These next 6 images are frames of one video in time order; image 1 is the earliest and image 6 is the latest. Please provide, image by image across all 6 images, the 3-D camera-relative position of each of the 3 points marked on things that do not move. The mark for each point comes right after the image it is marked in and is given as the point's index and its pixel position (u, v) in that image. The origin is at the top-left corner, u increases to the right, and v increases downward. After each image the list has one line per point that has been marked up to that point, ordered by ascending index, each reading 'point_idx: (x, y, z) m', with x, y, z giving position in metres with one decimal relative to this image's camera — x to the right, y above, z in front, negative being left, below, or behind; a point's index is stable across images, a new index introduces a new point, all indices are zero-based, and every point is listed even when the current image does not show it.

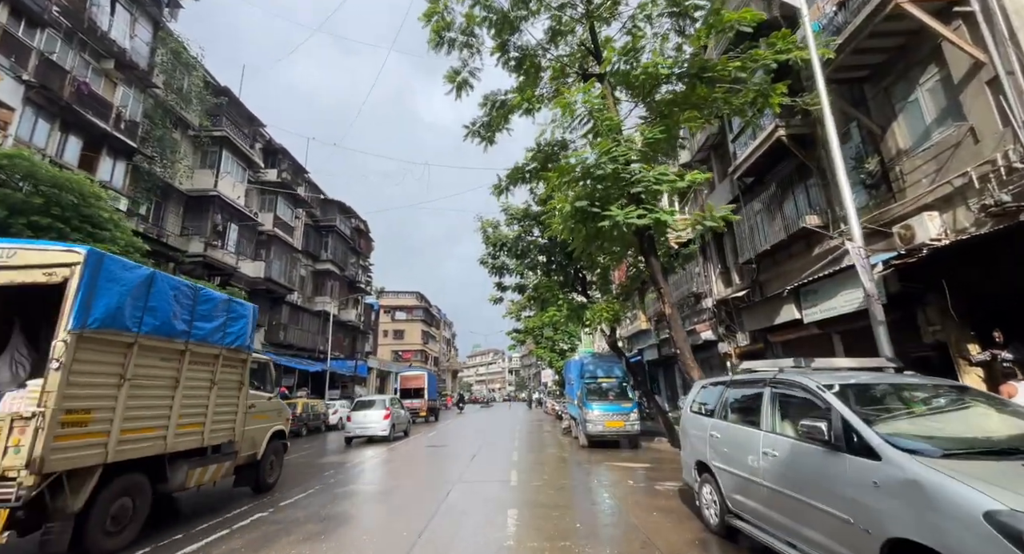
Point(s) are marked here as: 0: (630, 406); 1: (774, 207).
0: (+2.7, -3.0, +11.0) m
1: (+6.7, +1.8, +12.2) m
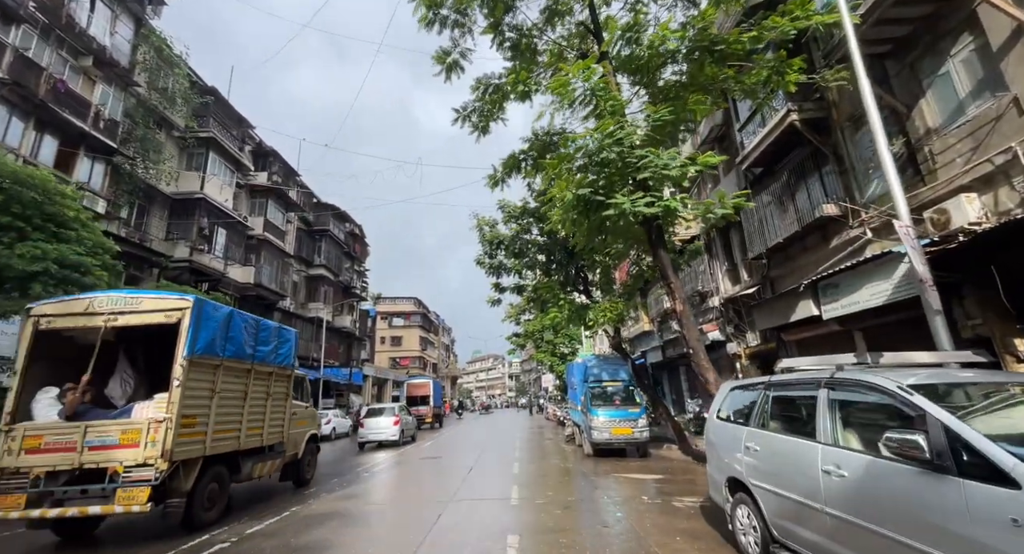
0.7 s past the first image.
0: (+2.7, -2.9, +10.2) m
1: (+6.6, +1.9, +11.5) m
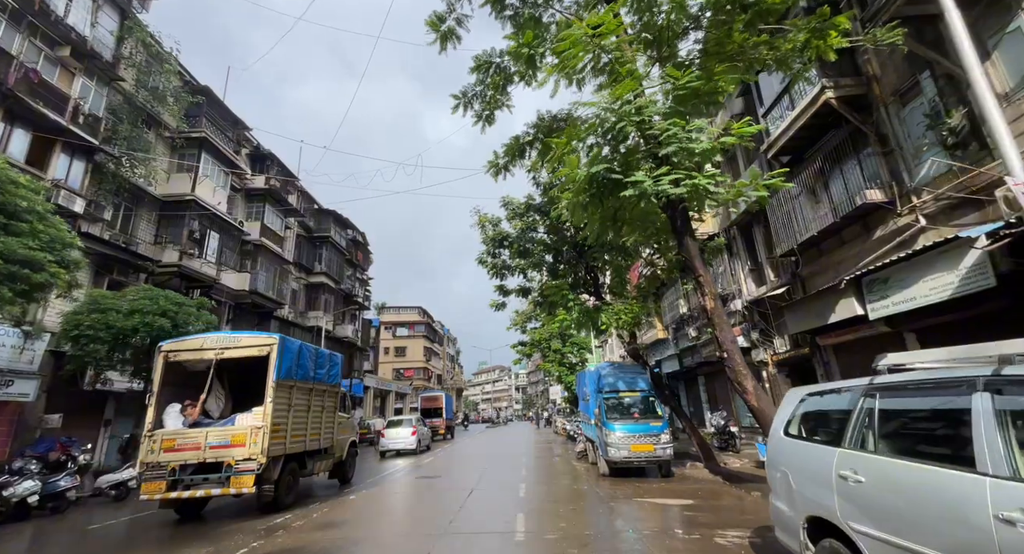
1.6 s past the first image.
0: (+2.8, -2.9, +9.1) m
1: (+6.7, +2.0, +10.4) m
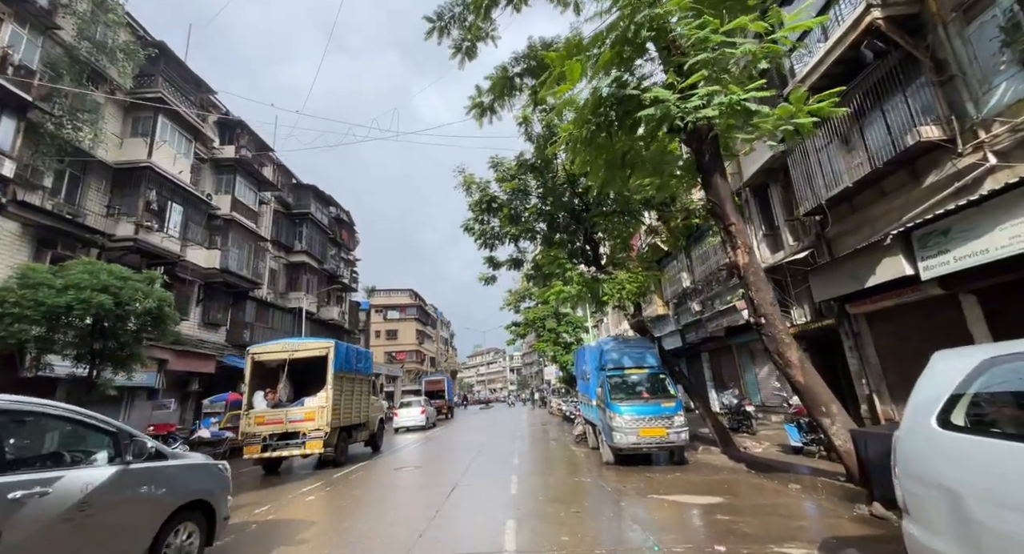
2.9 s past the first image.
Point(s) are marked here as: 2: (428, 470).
0: (+2.7, -2.2, +7.9) m
1: (+6.5, +2.7, +9.1) m
2: (-1.8, -4.1, +10.1) m
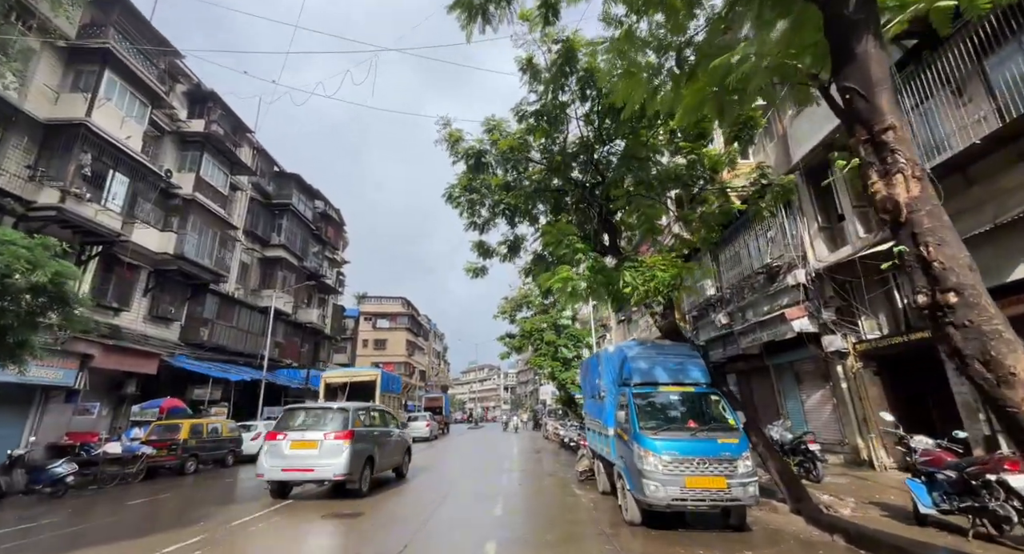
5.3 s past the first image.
0: (+2.5, -1.9, +5.3) m
1: (+6.5, +2.8, +6.7) m
2: (-2.1, -3.7, +7.5) m
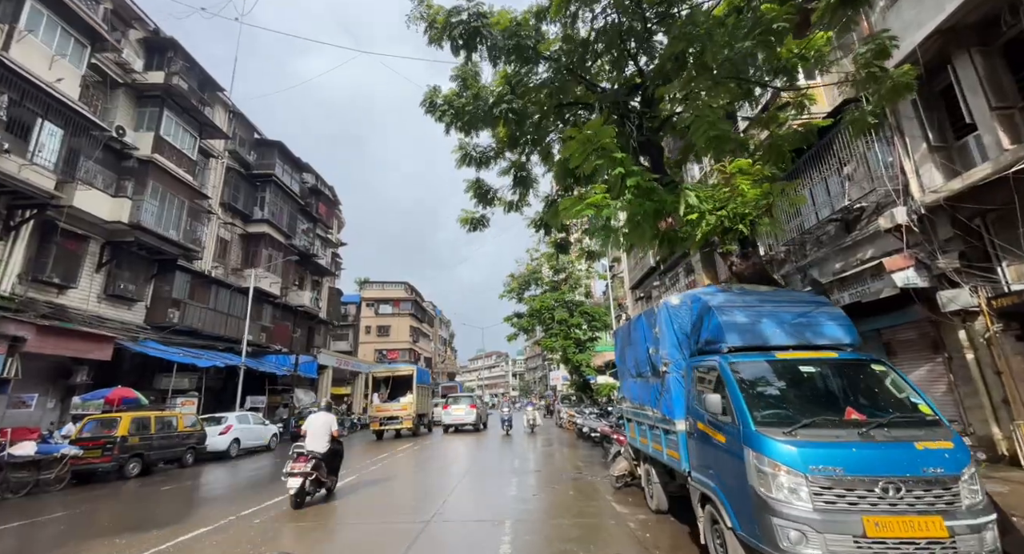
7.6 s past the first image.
0: (+2.6, -1.1, +2.9) m
1: (+6.5, +3.8, +4.1) m
2: (-2.0, -2.9, +5.2) m
